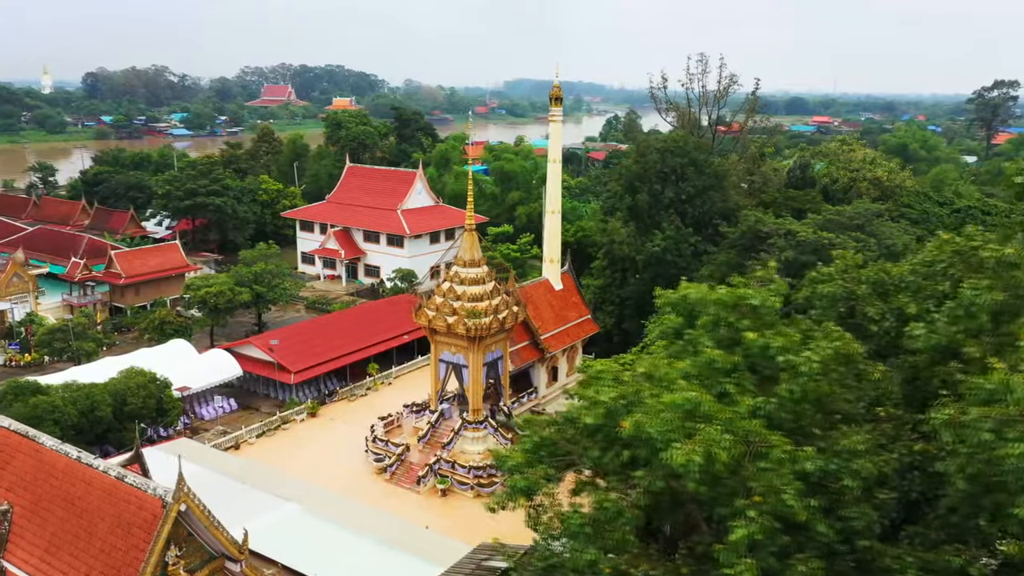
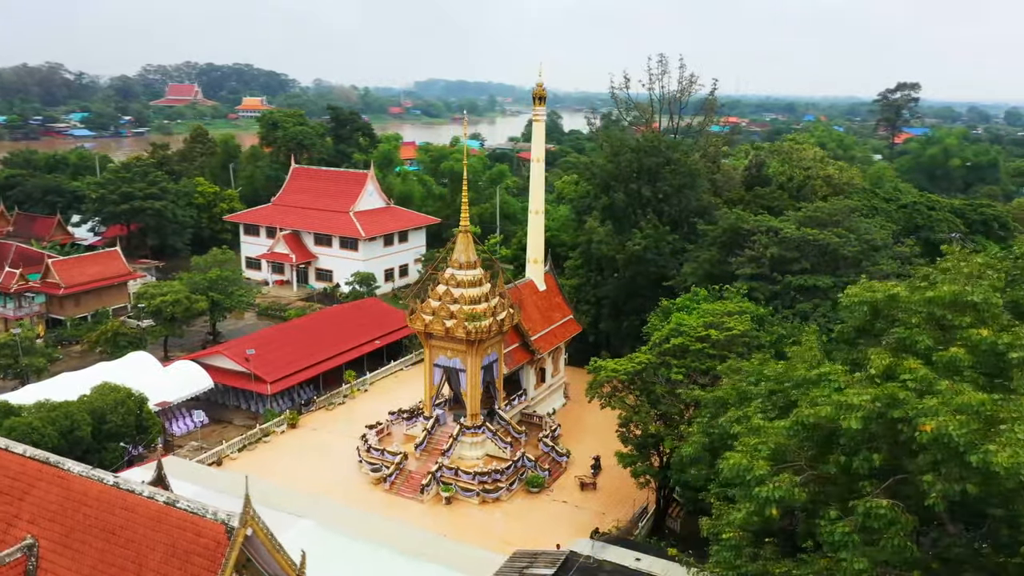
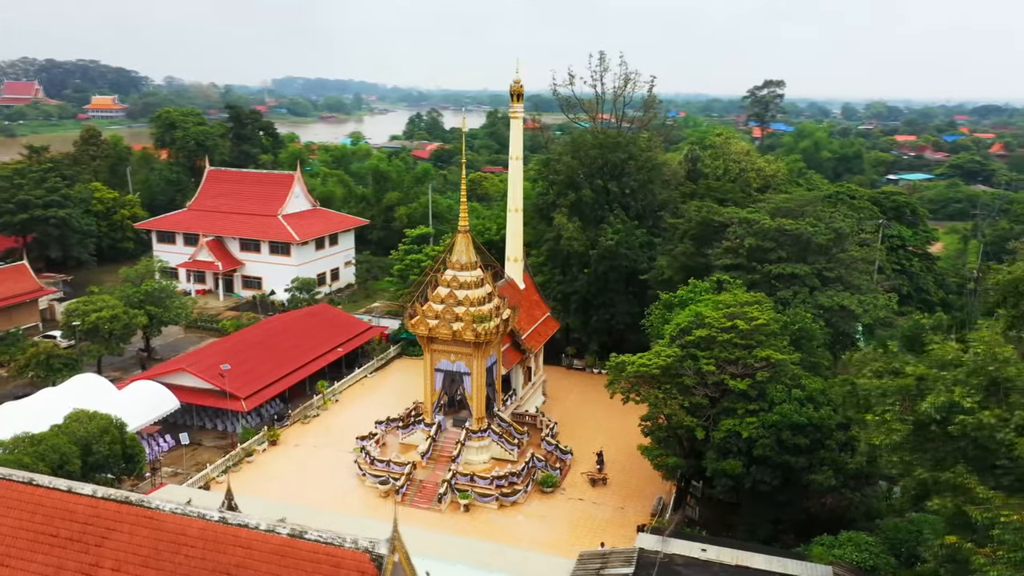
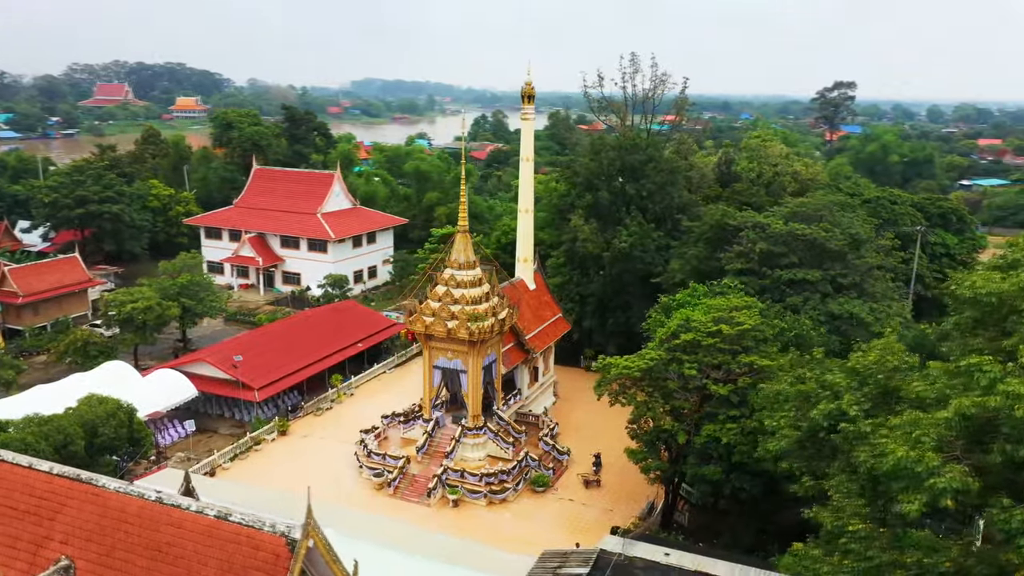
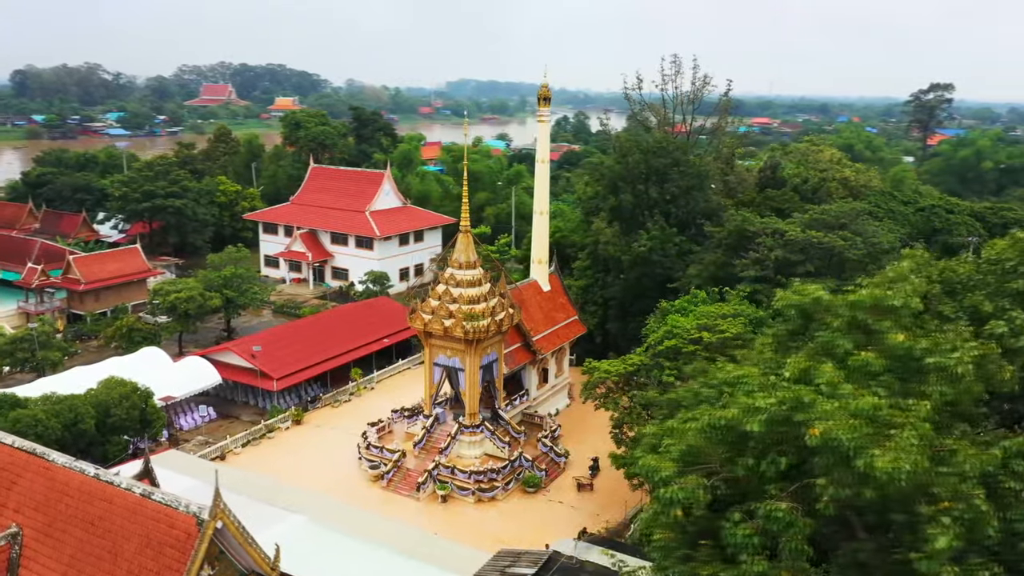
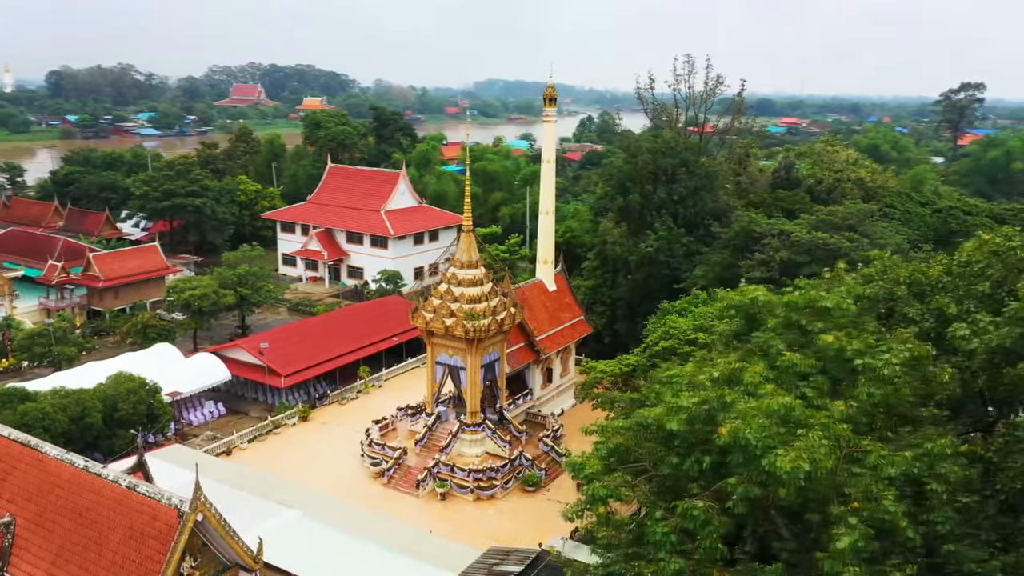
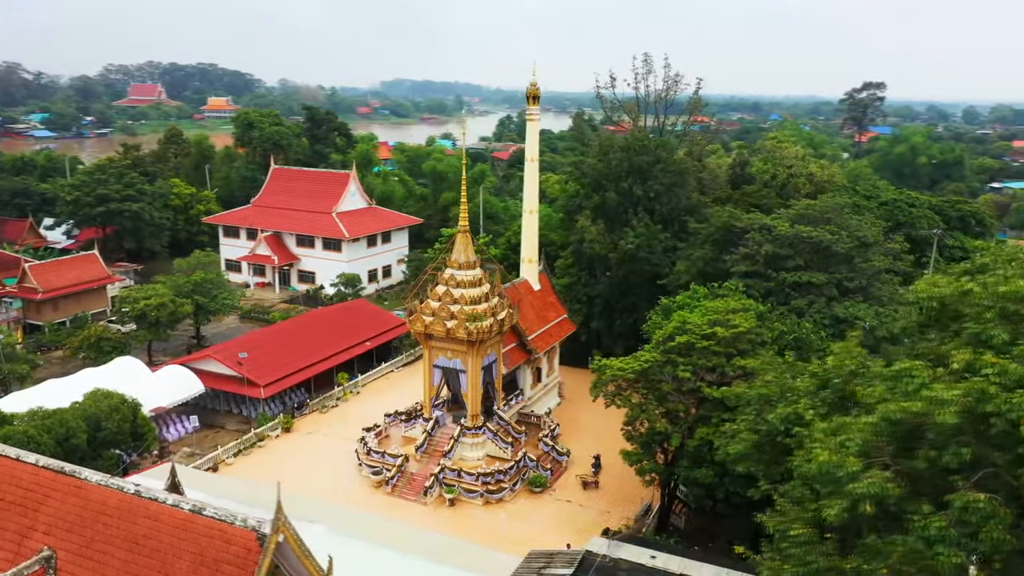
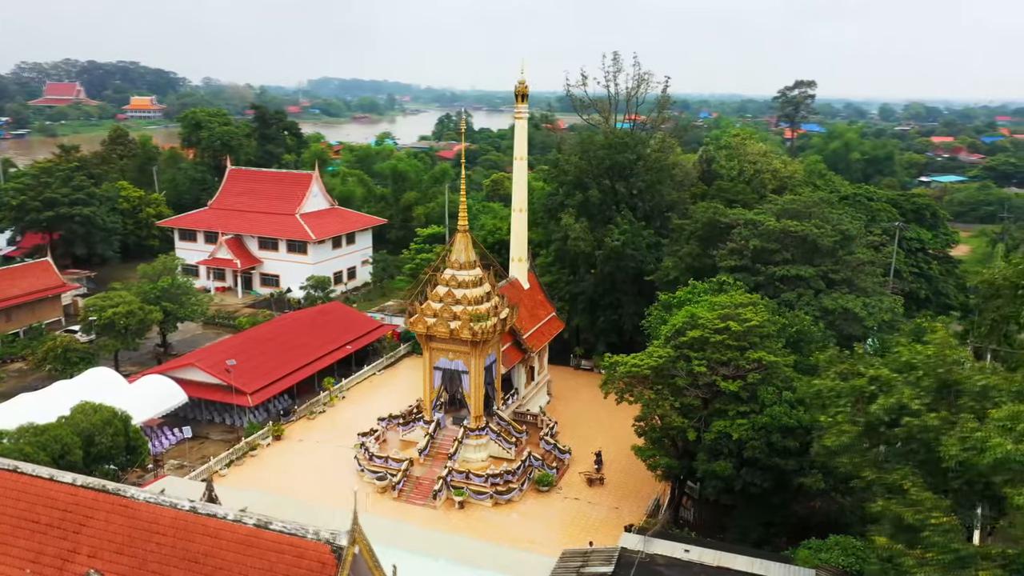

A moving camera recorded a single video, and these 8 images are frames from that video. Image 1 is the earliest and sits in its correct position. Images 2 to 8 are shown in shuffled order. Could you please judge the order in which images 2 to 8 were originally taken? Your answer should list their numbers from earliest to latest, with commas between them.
6, 5, 2, 7, 4, 8, 3
